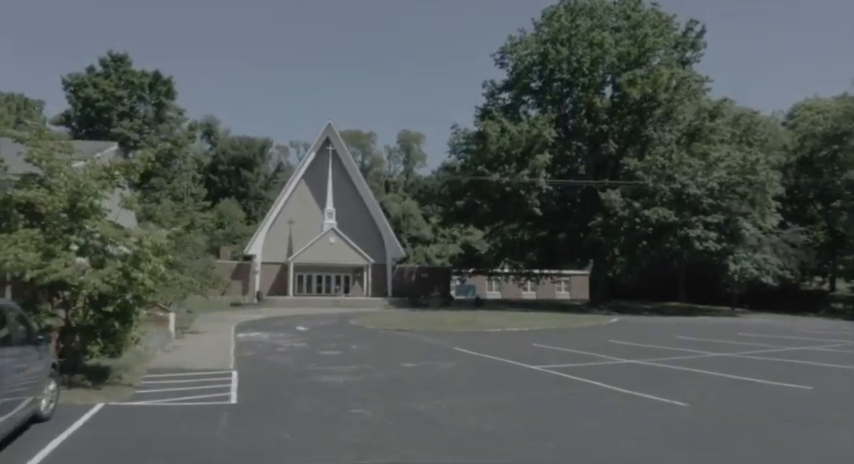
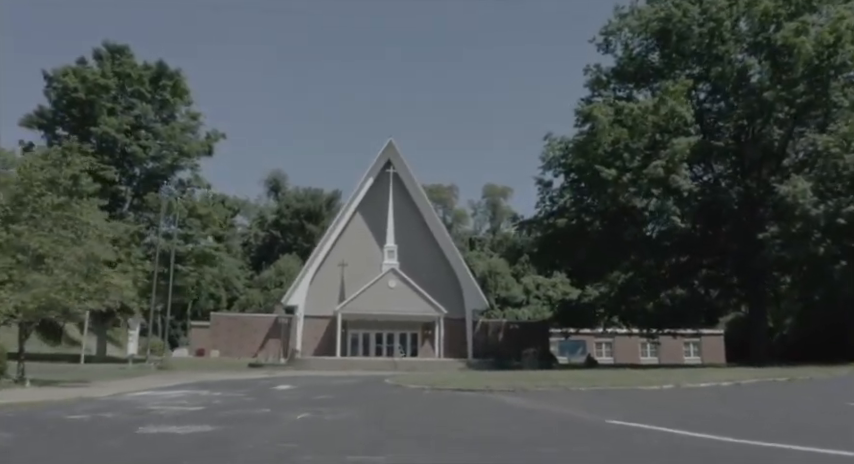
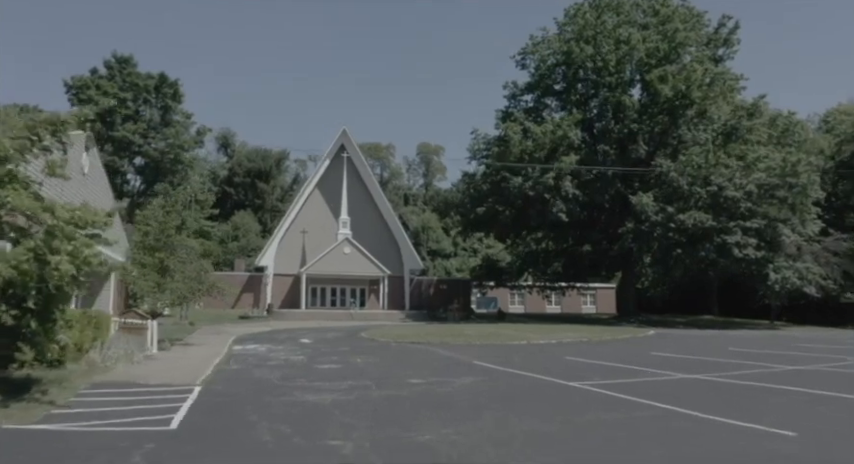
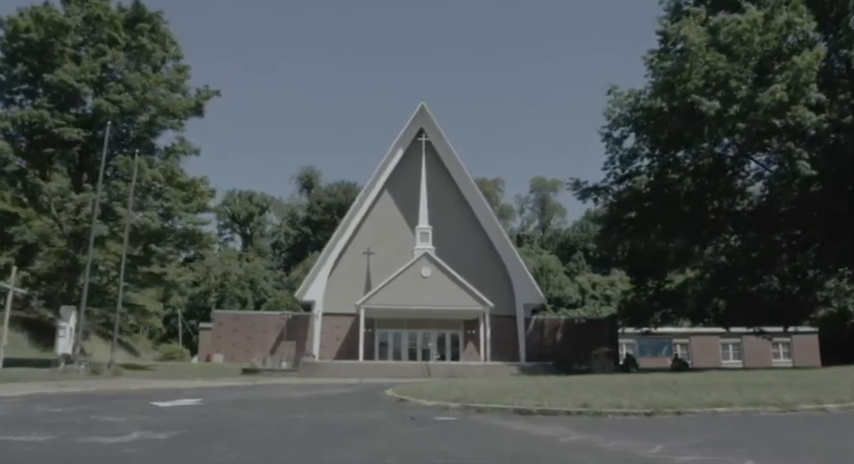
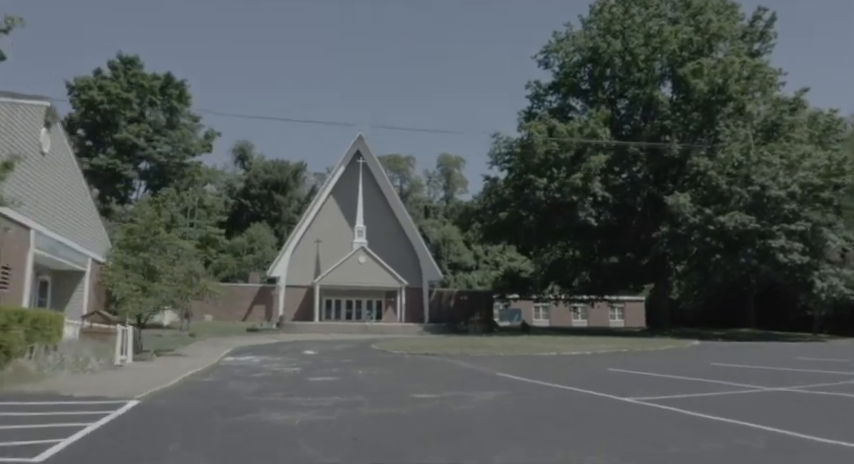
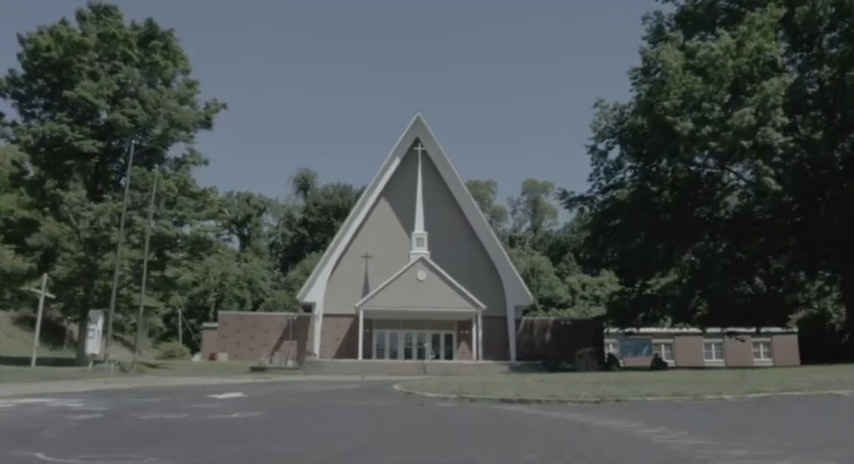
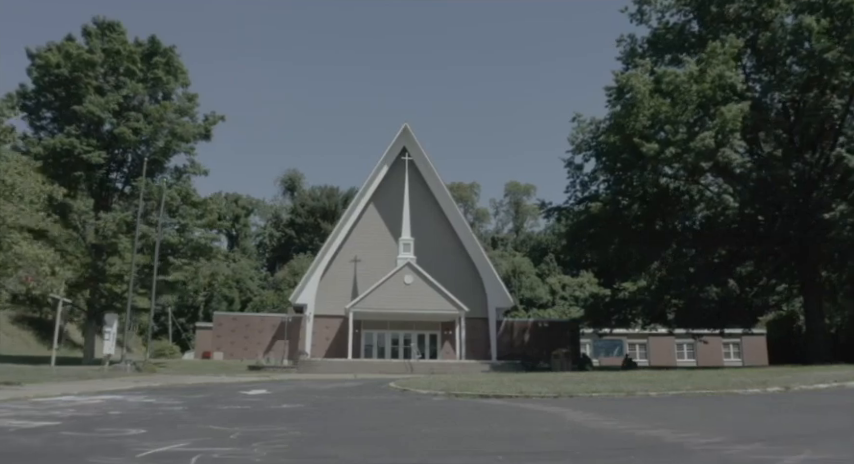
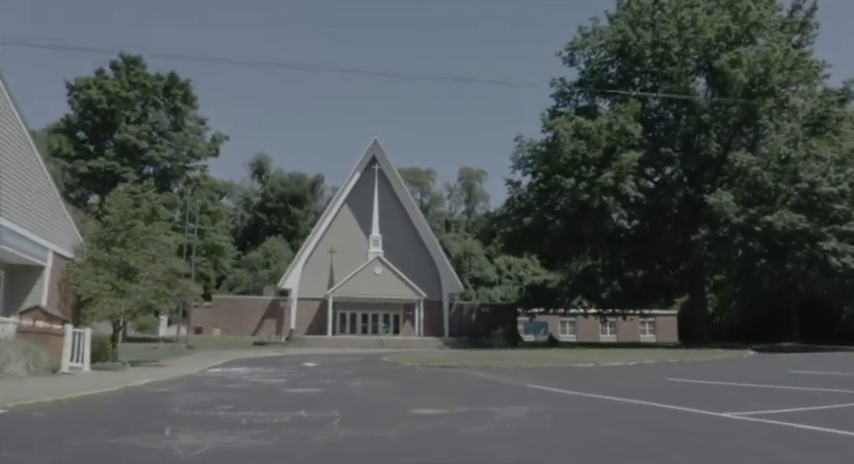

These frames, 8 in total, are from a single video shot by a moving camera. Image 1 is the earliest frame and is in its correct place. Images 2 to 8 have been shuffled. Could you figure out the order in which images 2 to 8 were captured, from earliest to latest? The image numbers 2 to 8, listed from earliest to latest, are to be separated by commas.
3, 5, 8, 2, 7, 6, 4
